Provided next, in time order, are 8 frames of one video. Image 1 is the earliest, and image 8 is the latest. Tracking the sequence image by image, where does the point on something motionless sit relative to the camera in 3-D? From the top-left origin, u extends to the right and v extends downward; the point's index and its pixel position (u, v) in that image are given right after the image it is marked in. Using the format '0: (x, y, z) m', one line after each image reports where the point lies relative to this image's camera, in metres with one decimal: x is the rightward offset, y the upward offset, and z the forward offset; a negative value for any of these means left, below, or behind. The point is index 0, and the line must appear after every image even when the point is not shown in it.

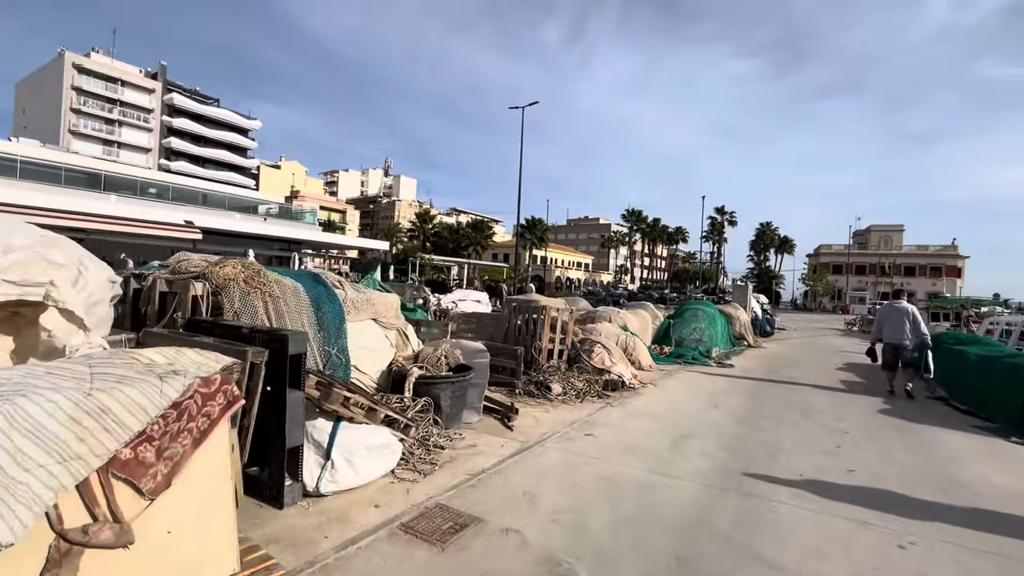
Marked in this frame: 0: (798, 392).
0: (+5.7, -2.1, +9.6) m
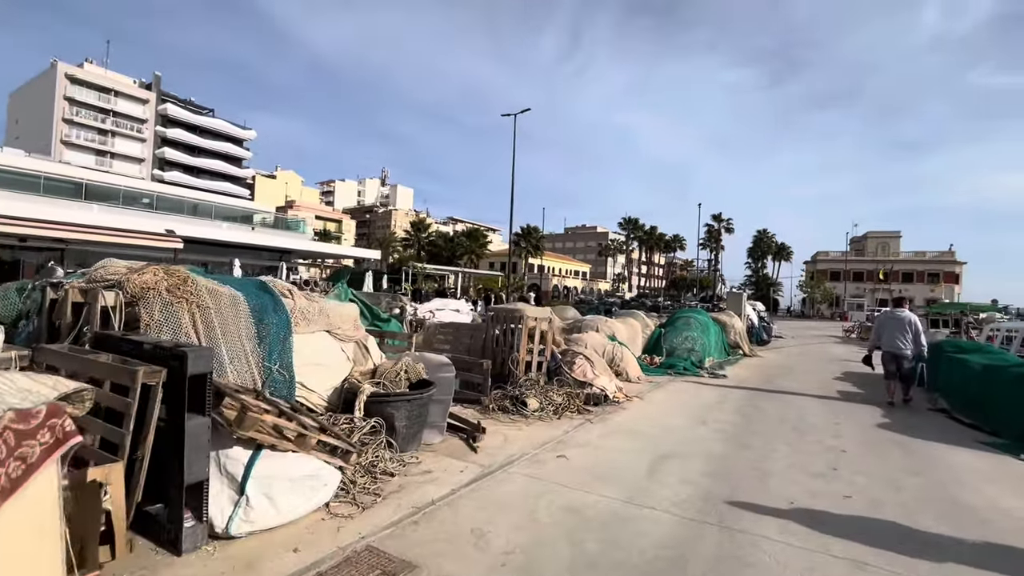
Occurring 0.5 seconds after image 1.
0: (+5.3, -2.2, +9.0) m
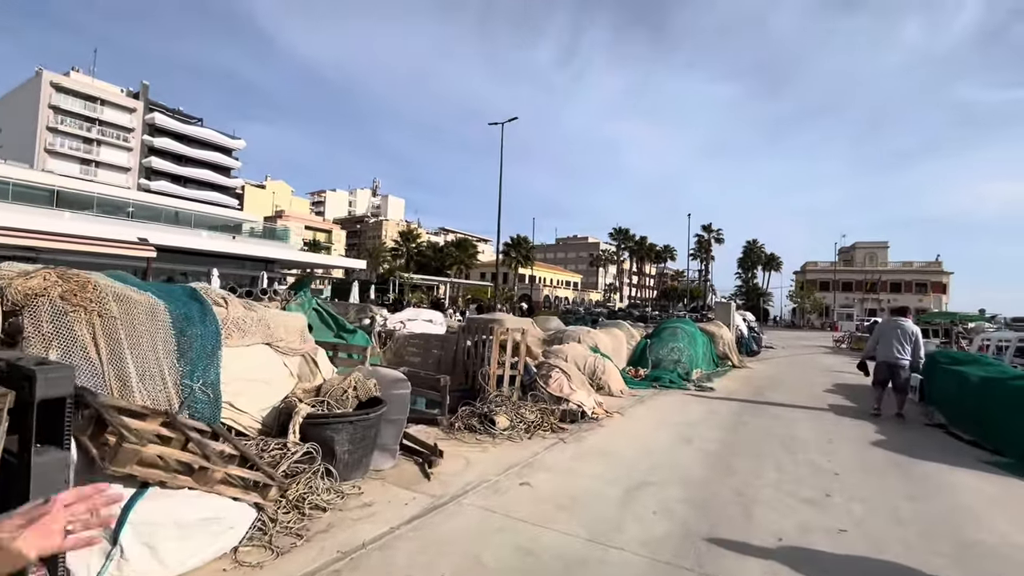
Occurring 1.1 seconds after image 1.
0: (+4.8, -2.4, +8.5) m
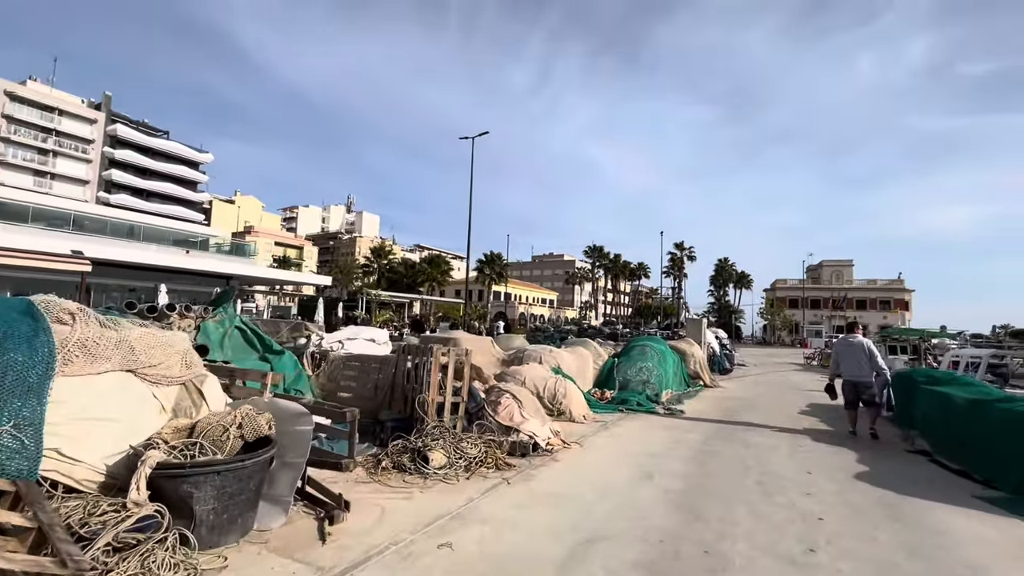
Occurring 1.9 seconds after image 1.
0: (+3.9, -2.6, +7.7) m
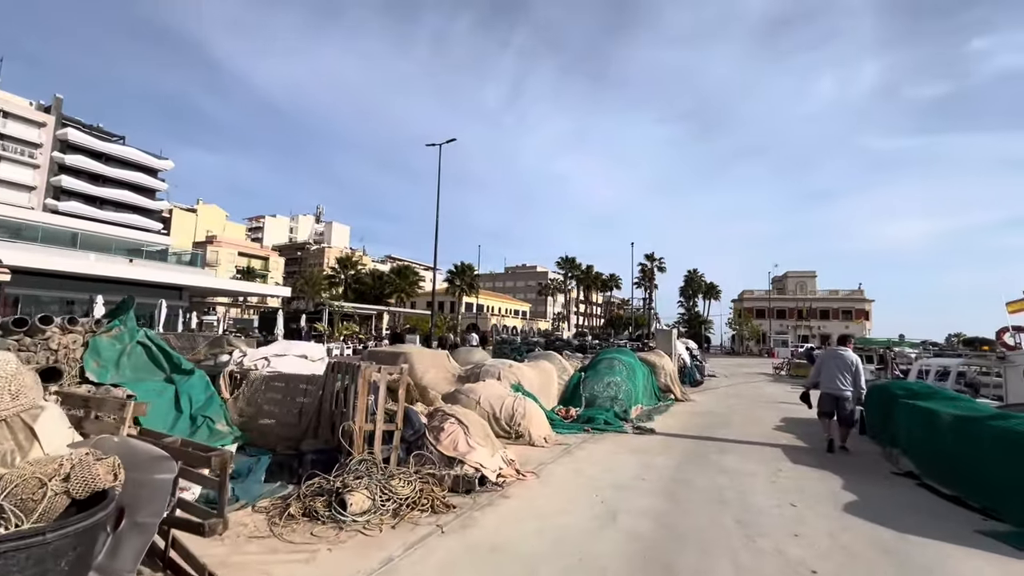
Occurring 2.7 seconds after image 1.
0: (+3.2, -2.7, +6.9) m
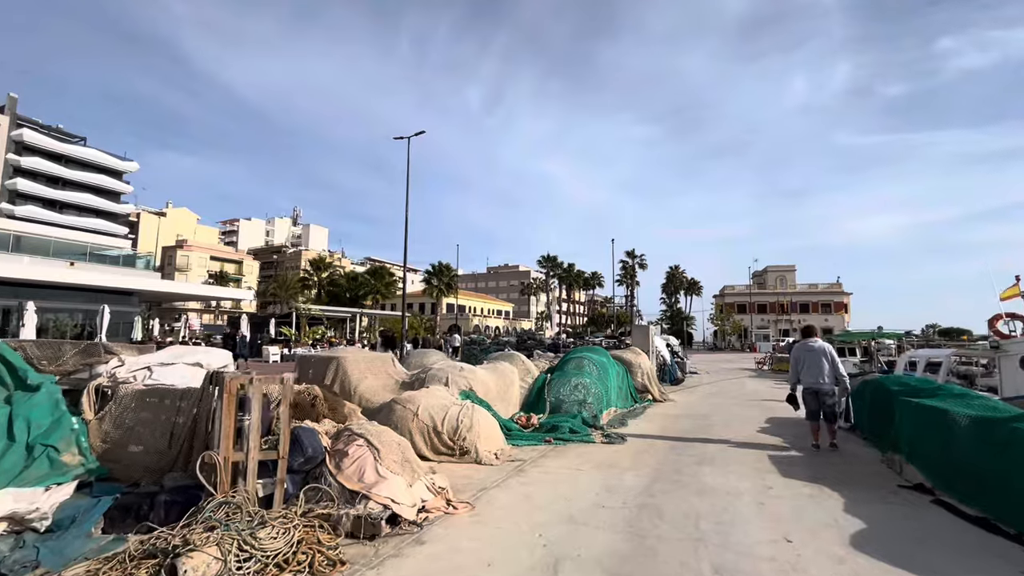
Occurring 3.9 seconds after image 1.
0: (+2.4, -2.5, +5.7) m
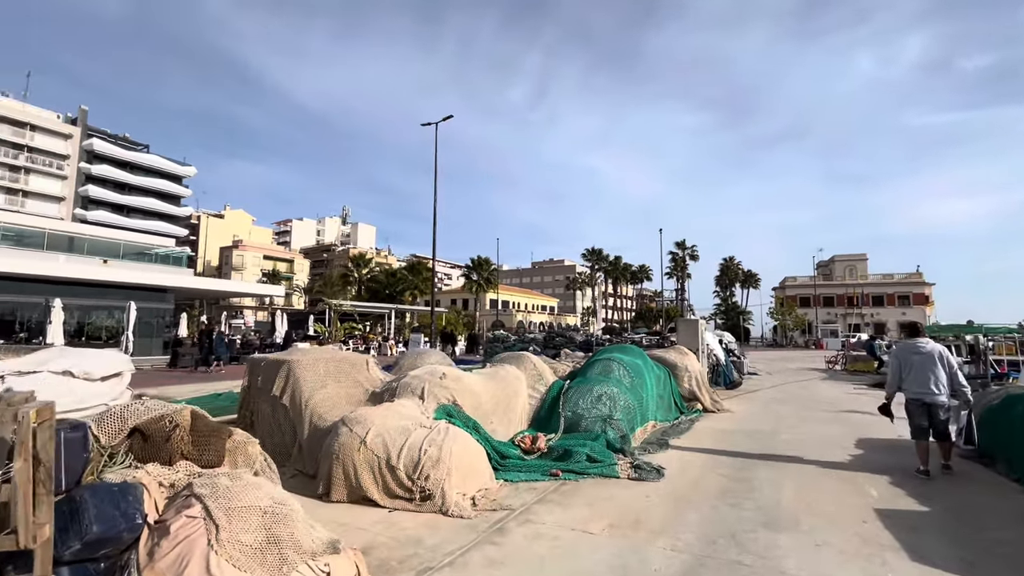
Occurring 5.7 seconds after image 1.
0: (+2.0, -2.3, +3.3) m
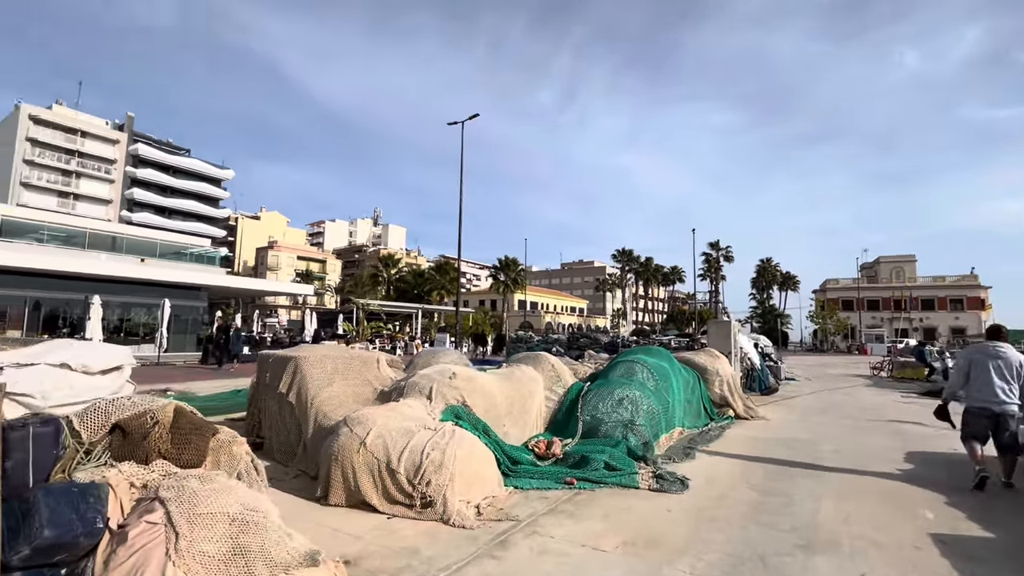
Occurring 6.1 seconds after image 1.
0: (+1.9, -2.2, +2.8) m
